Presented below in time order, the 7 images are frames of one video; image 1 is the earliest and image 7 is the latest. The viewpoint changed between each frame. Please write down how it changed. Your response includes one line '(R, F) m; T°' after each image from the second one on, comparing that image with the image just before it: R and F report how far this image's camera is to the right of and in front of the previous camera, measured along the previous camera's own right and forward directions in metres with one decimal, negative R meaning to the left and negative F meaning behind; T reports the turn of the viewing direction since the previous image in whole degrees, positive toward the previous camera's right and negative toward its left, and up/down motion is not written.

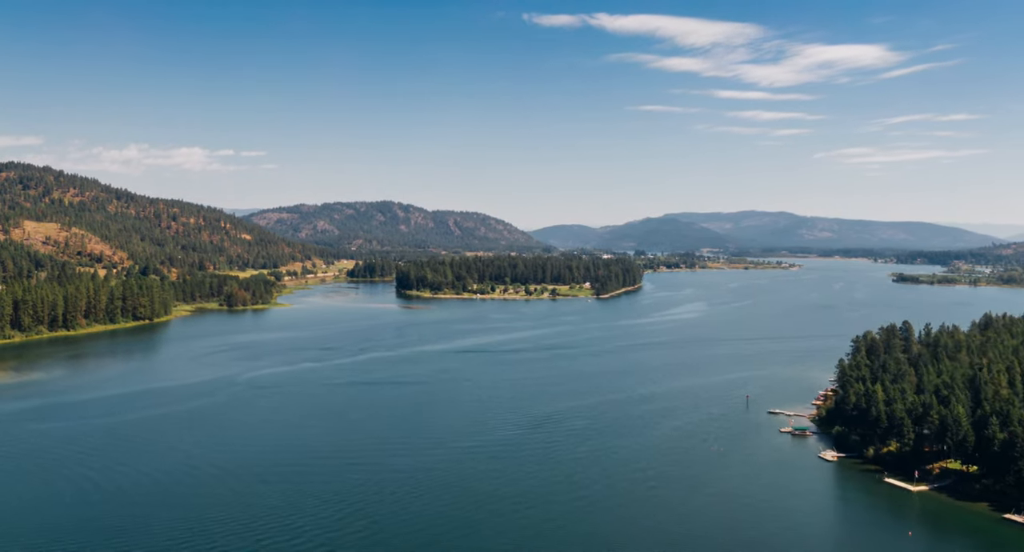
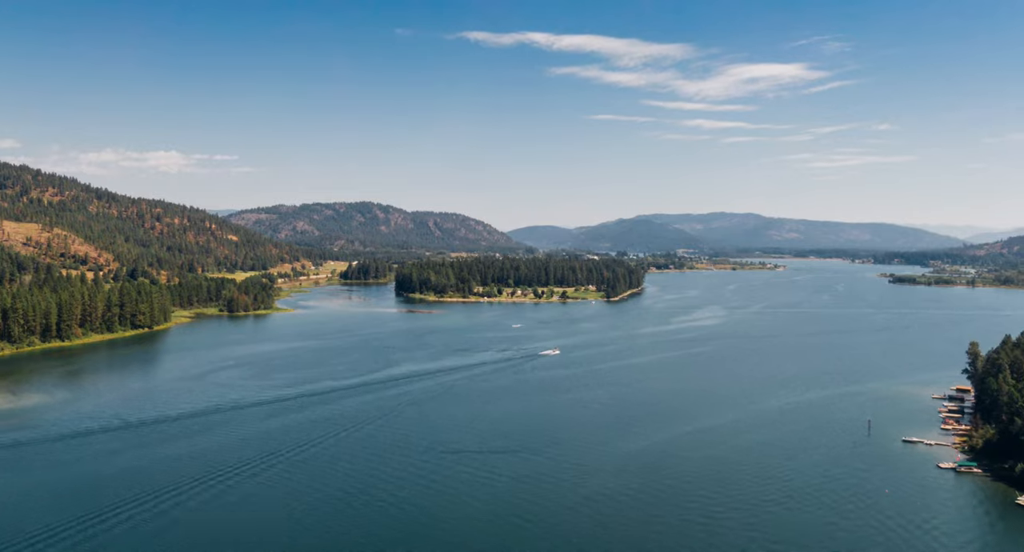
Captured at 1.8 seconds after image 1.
(-4.4, +4.8) m; +1°
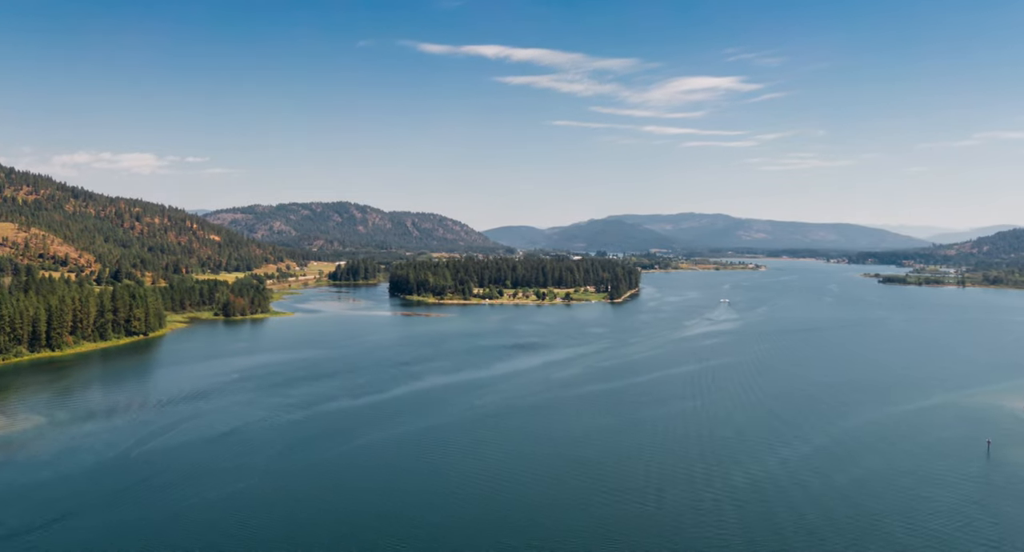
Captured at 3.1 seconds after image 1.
(-3.6, +3.7) m; +2°
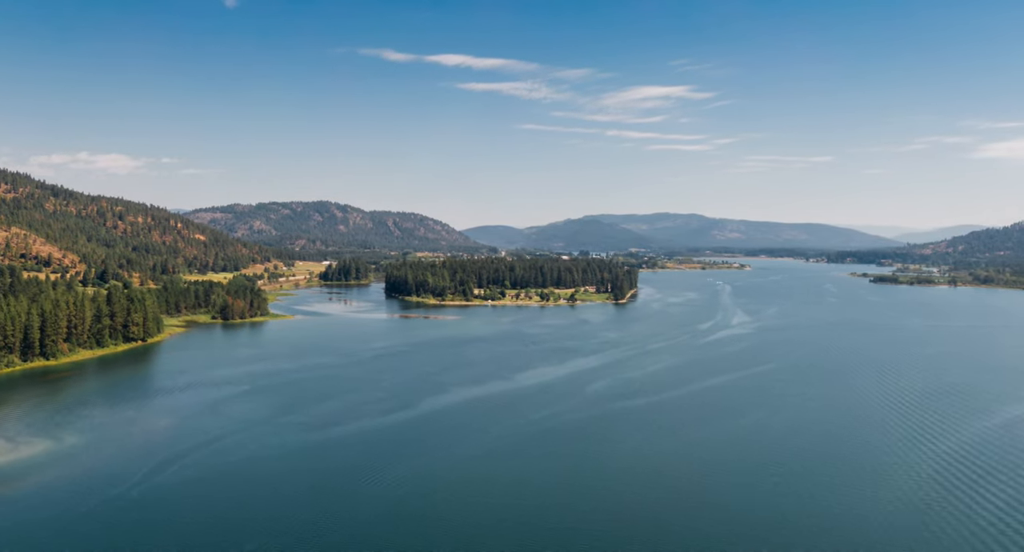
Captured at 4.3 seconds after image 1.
(-3.1, +3.1) m; +1°
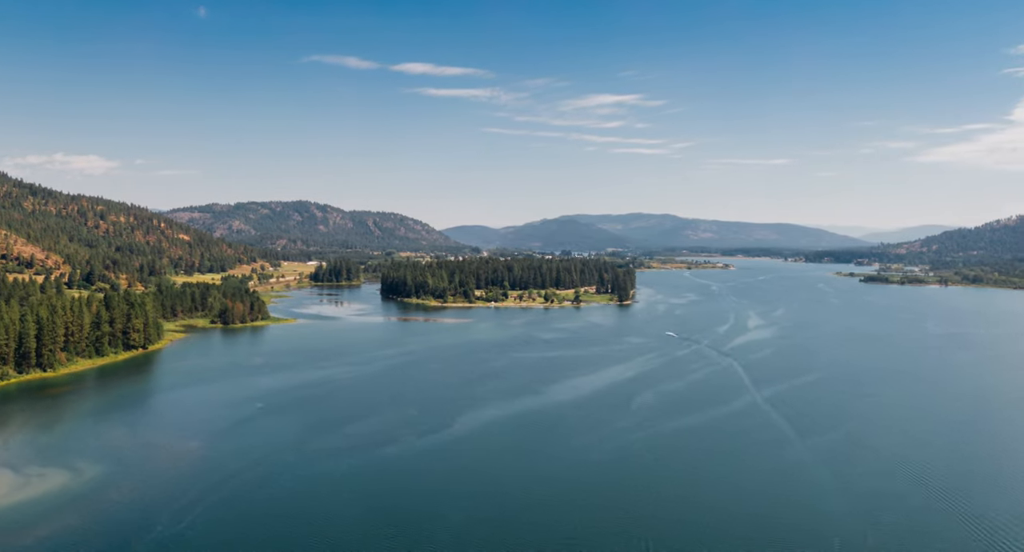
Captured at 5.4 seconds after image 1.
(-3.3, +3.1) m; +1°
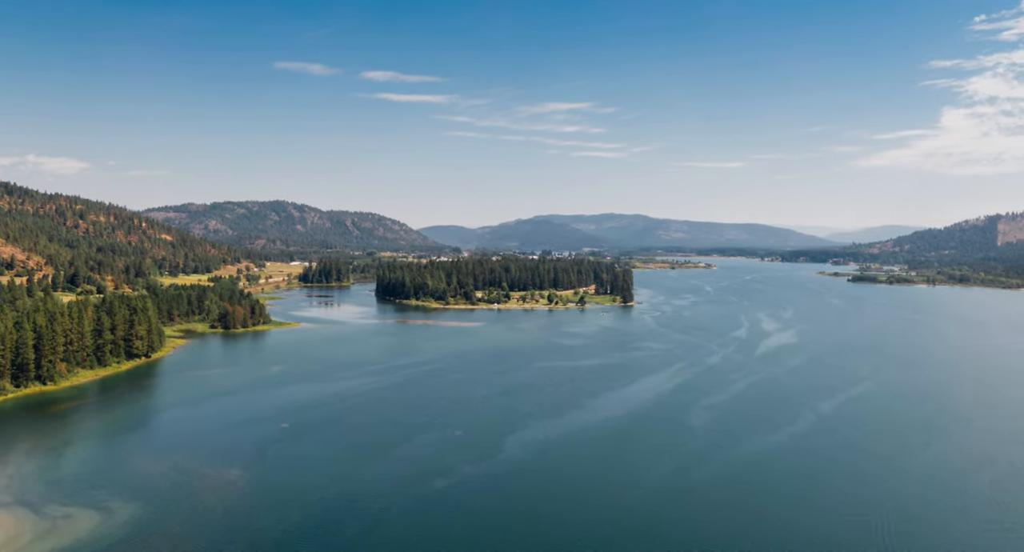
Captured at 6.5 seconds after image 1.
(-3.4, +3.0) m; +1°
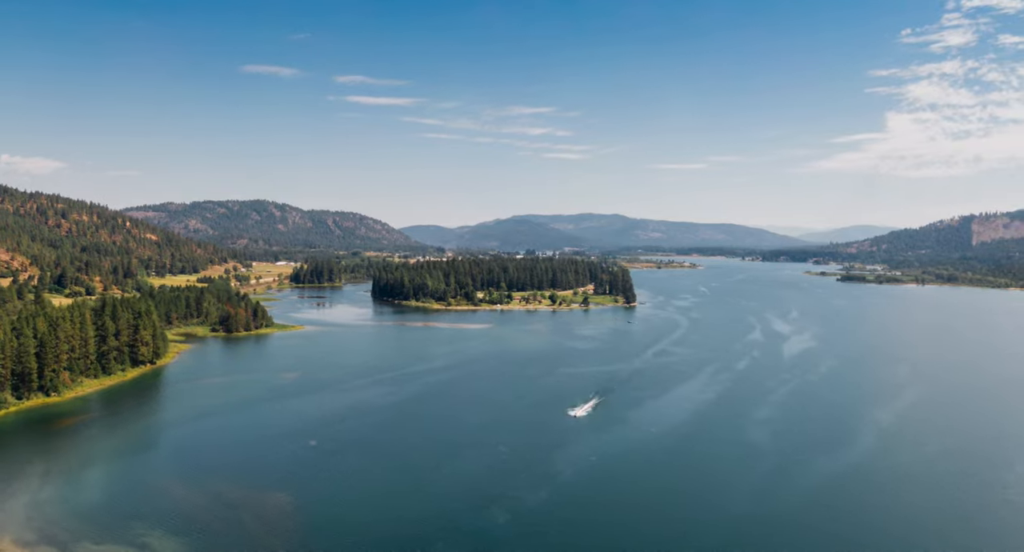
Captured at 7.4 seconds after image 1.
(-2.8, +2.3) m; +1°
